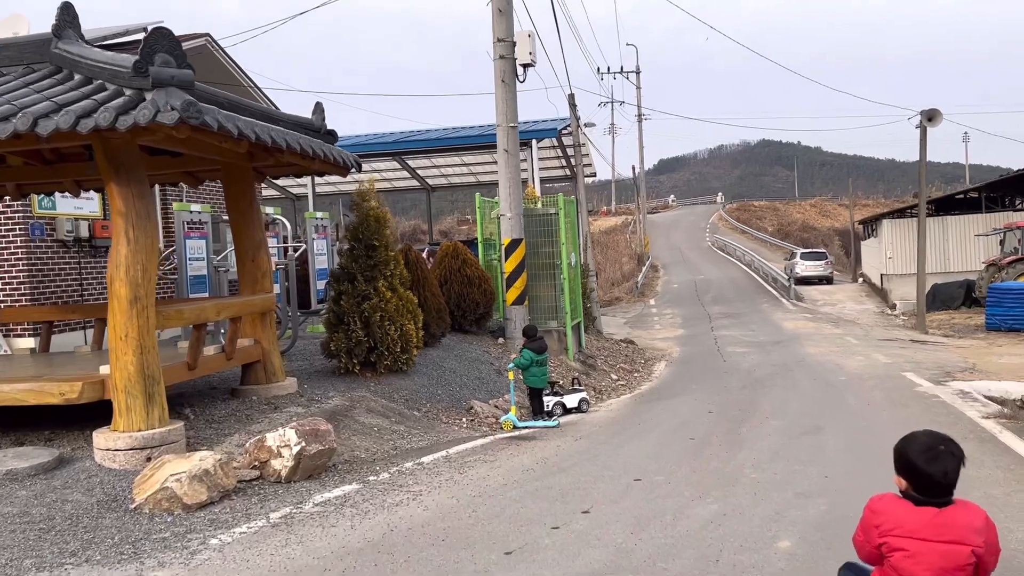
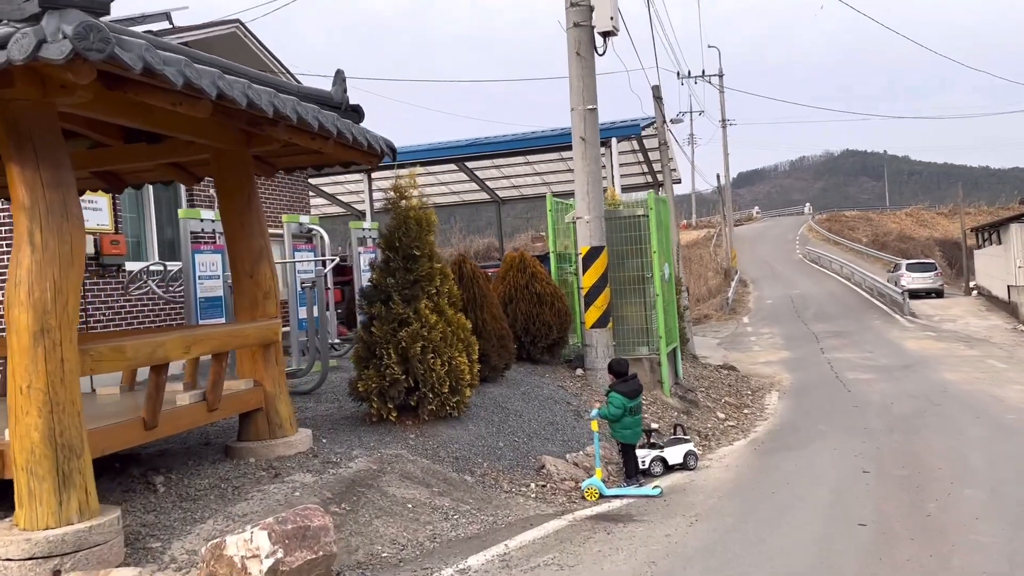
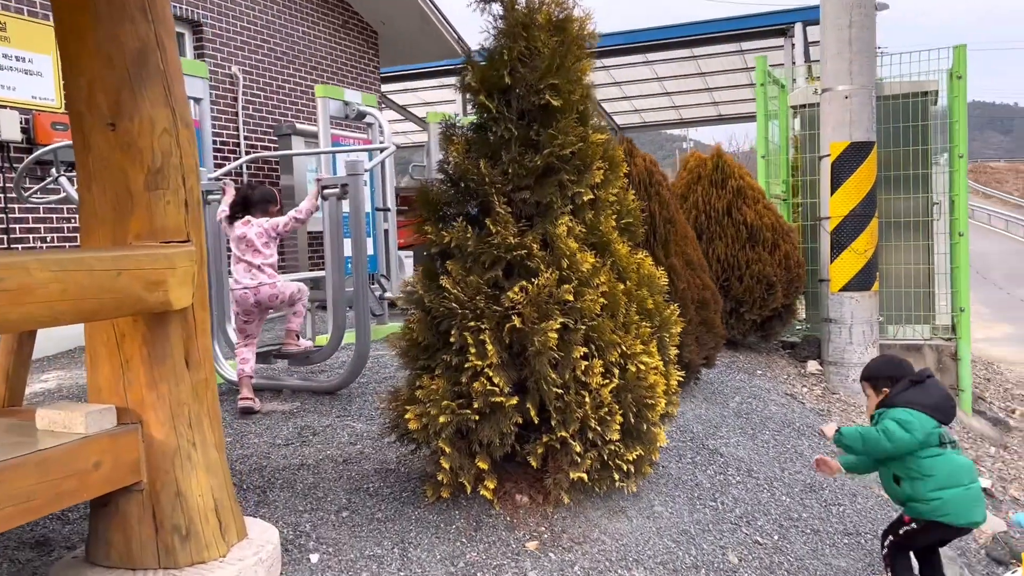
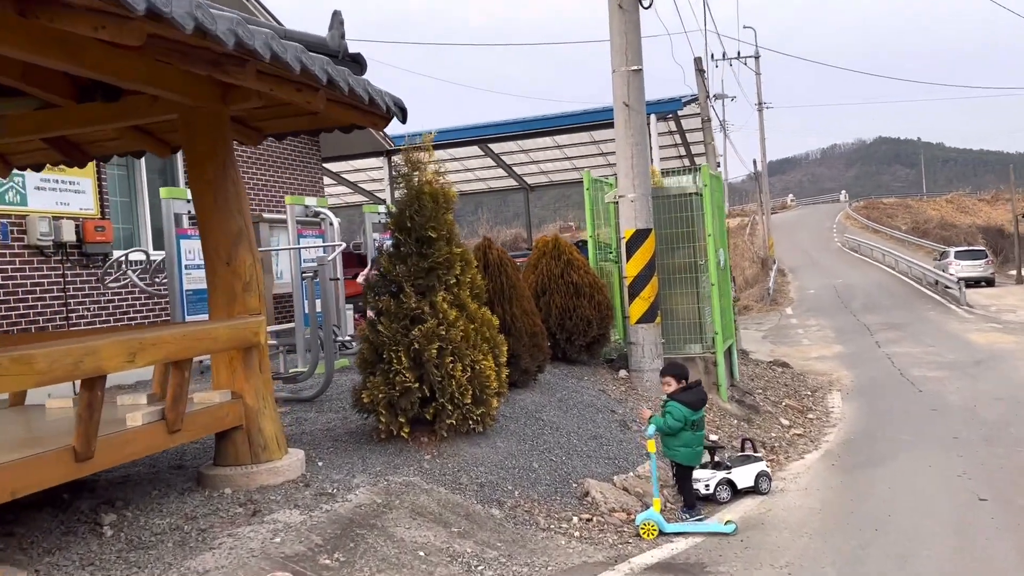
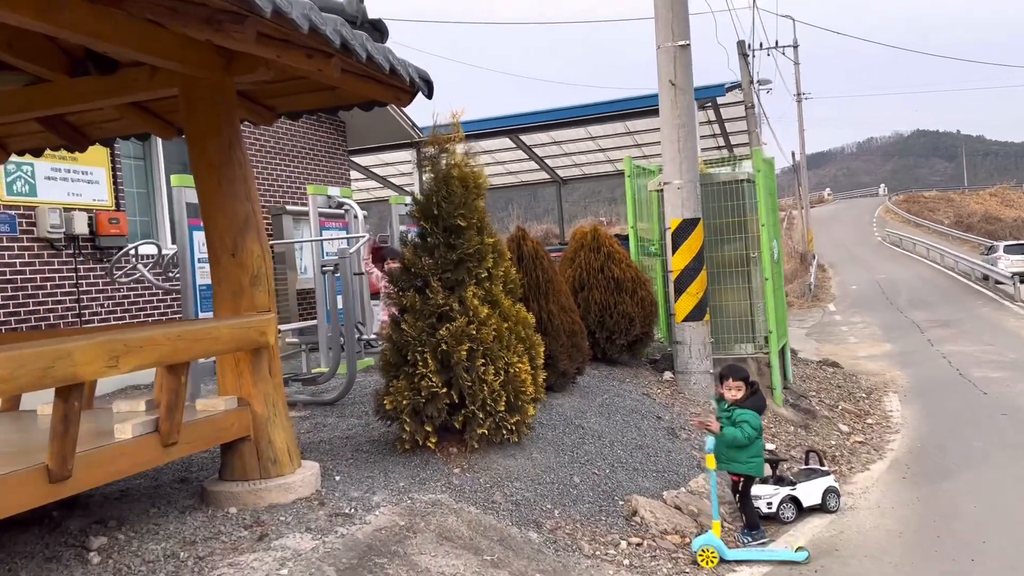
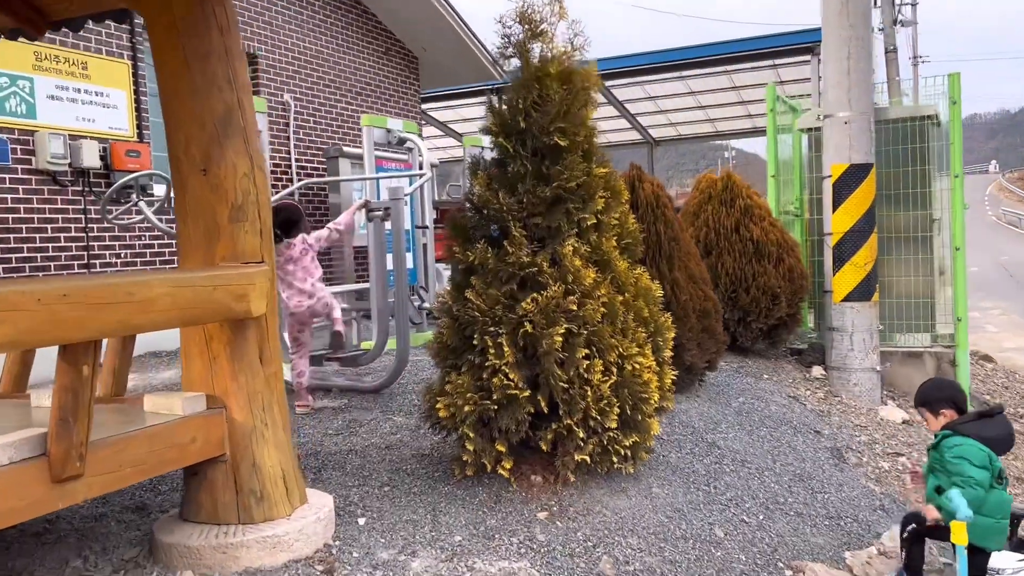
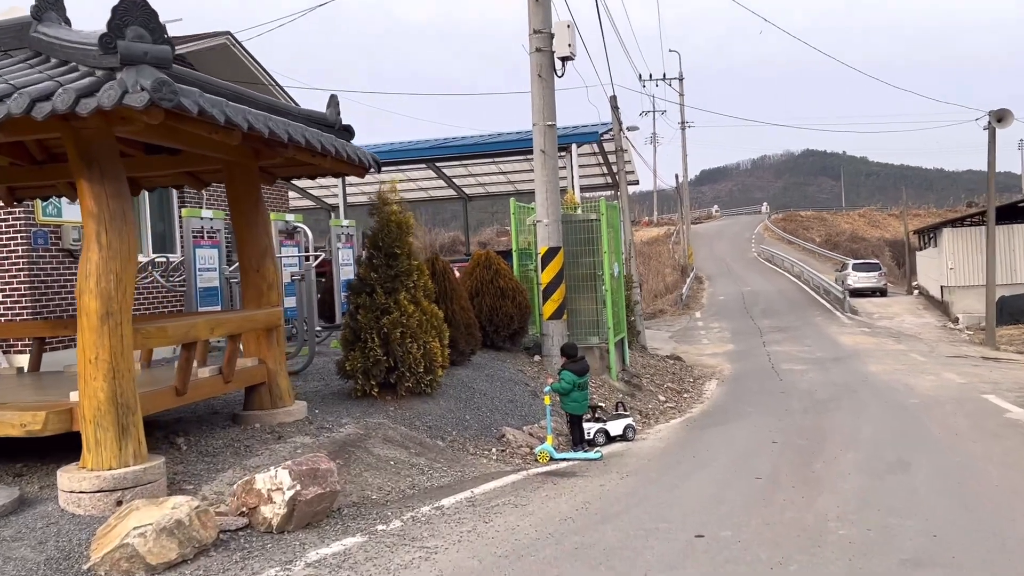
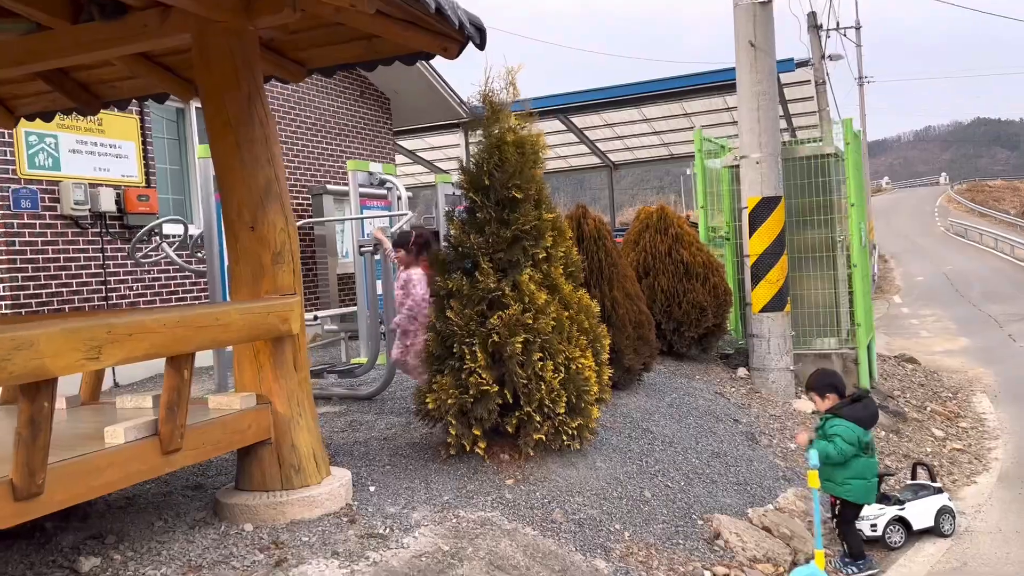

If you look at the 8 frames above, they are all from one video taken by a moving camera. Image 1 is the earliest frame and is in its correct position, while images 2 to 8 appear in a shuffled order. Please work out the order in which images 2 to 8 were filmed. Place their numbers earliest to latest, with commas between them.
7, 2, 4, 5, 8, 6, 3
